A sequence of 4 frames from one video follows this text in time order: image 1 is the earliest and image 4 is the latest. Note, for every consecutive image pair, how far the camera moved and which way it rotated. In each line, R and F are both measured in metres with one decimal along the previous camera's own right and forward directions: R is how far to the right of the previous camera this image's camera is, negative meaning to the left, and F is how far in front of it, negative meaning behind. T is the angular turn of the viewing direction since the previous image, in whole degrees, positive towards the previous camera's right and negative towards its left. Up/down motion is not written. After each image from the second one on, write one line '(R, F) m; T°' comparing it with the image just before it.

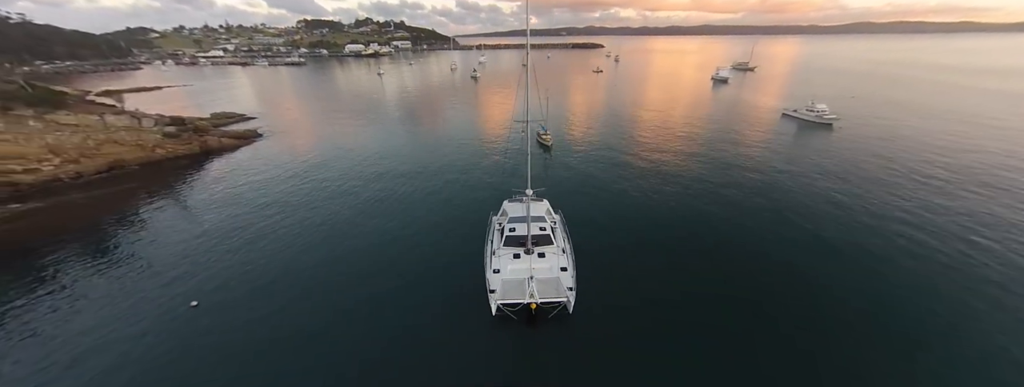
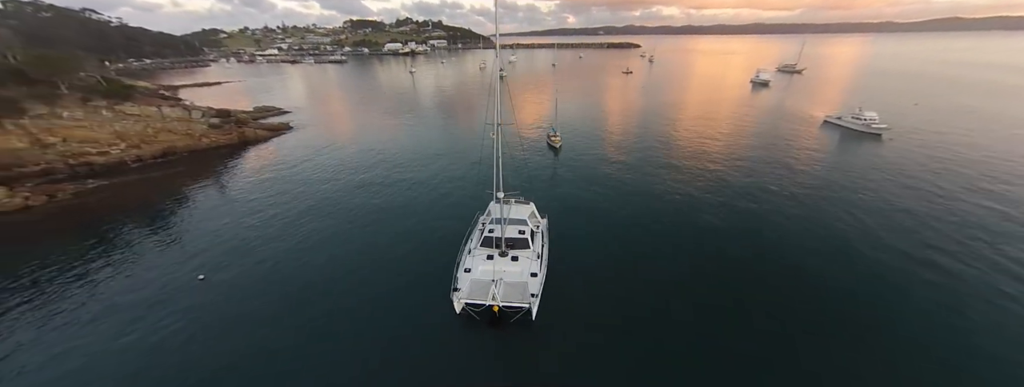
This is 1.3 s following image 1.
(+4.8, -0.4) m; -7°
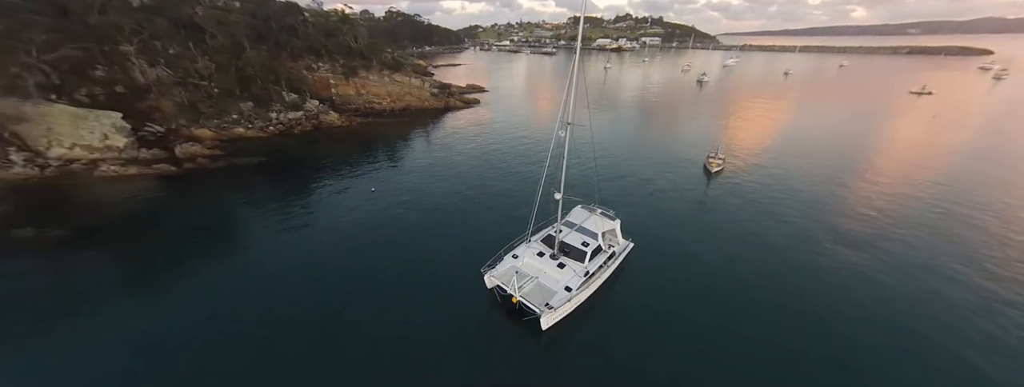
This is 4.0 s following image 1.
(+10.8, +2.2) m; -35°
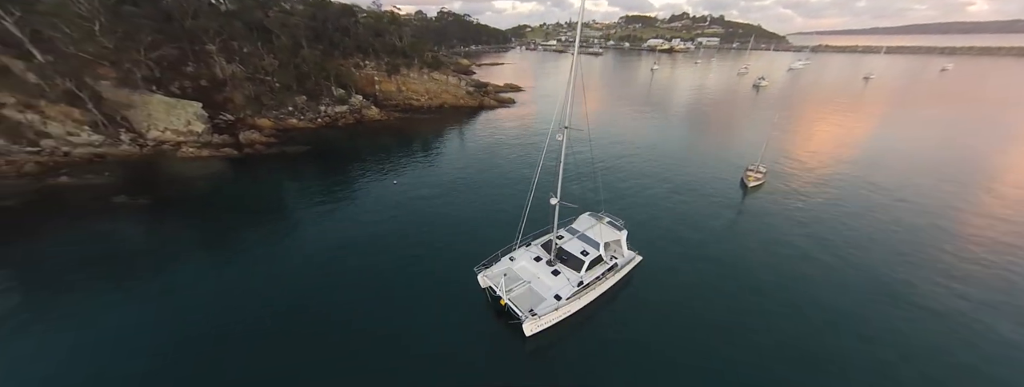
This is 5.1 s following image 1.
(+4.2, +0.7) m; -9°
